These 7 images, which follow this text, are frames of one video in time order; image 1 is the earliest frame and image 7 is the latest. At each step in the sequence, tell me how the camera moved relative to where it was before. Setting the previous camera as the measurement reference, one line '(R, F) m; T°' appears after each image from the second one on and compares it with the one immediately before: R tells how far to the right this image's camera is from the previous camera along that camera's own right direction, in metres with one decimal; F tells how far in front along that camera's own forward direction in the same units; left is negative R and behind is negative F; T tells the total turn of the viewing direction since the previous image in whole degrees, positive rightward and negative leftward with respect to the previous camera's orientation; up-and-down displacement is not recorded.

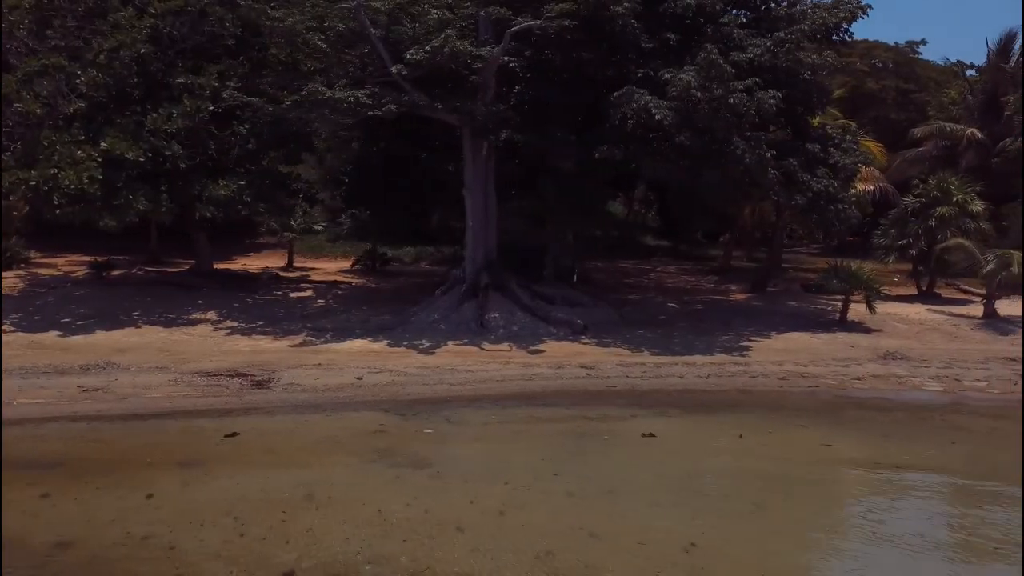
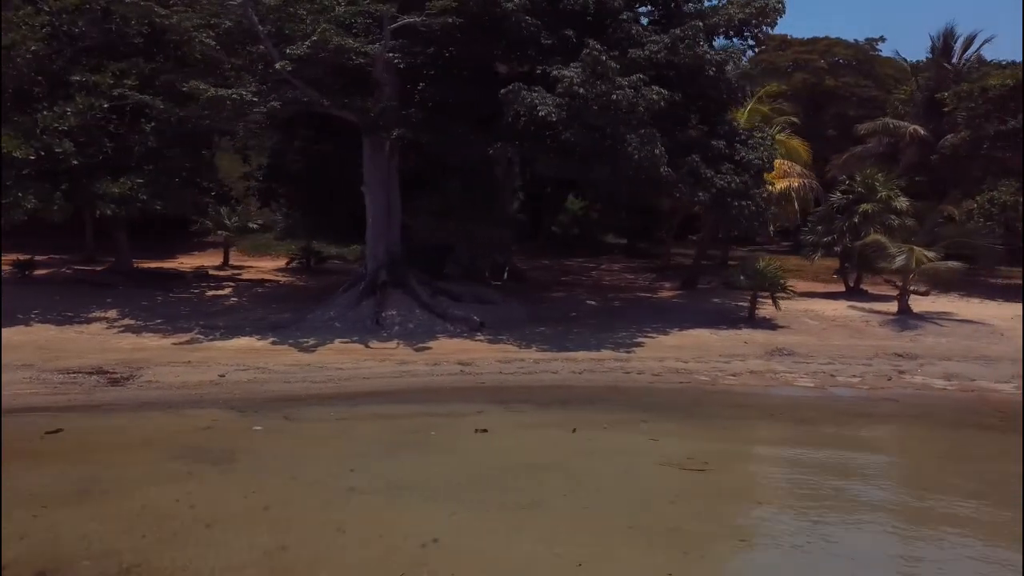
(+1.6, 0.0) m; 0°
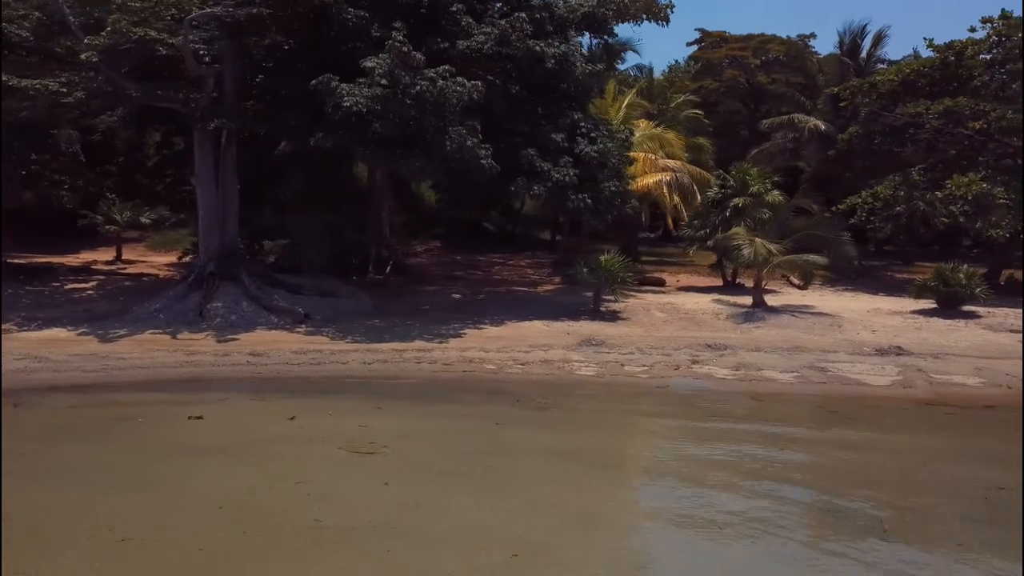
(+2.8, 0.0) m; 0°
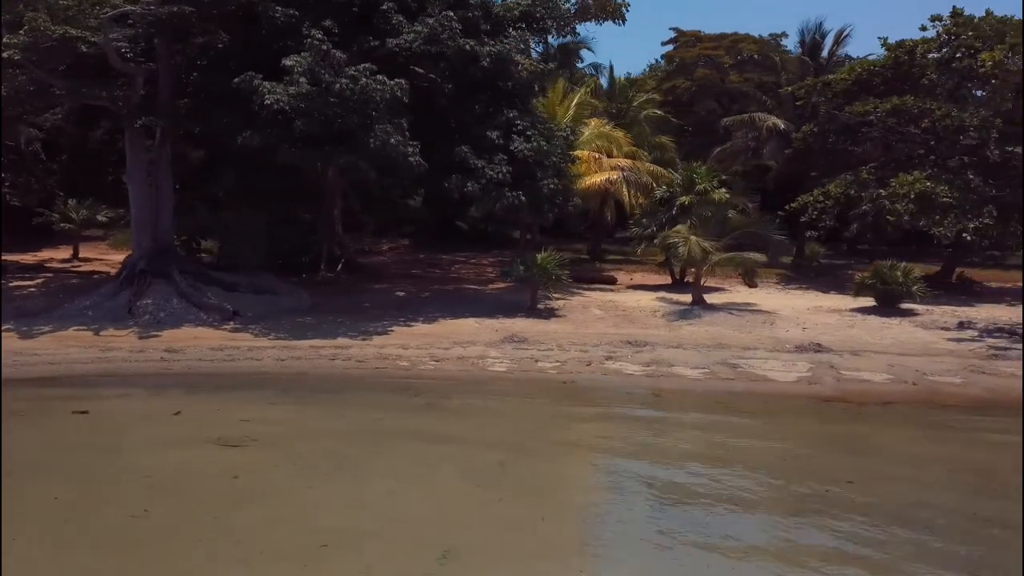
(+1.2, -0.1) m; 0°
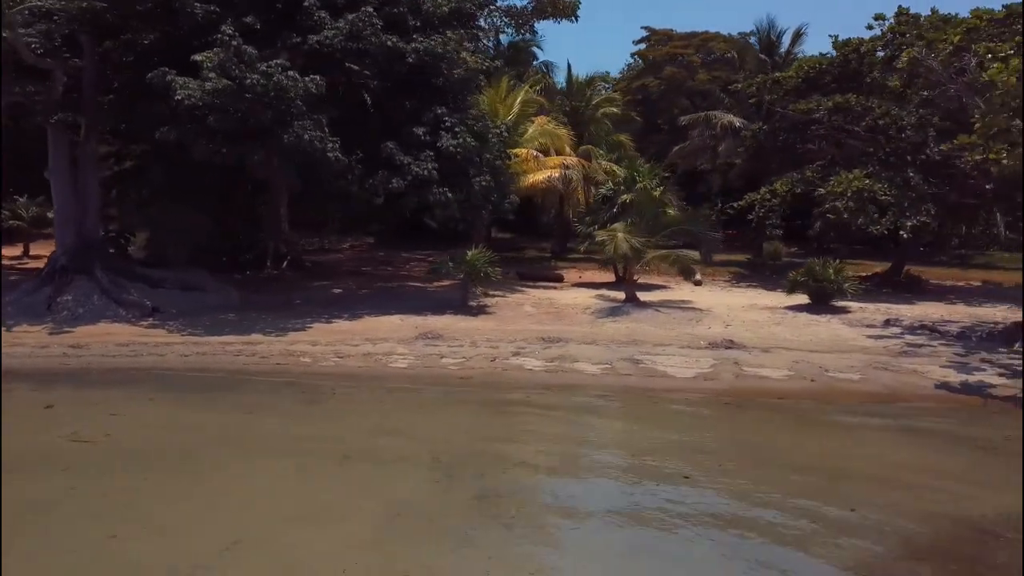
(+1.3, 0.0) m; 0°
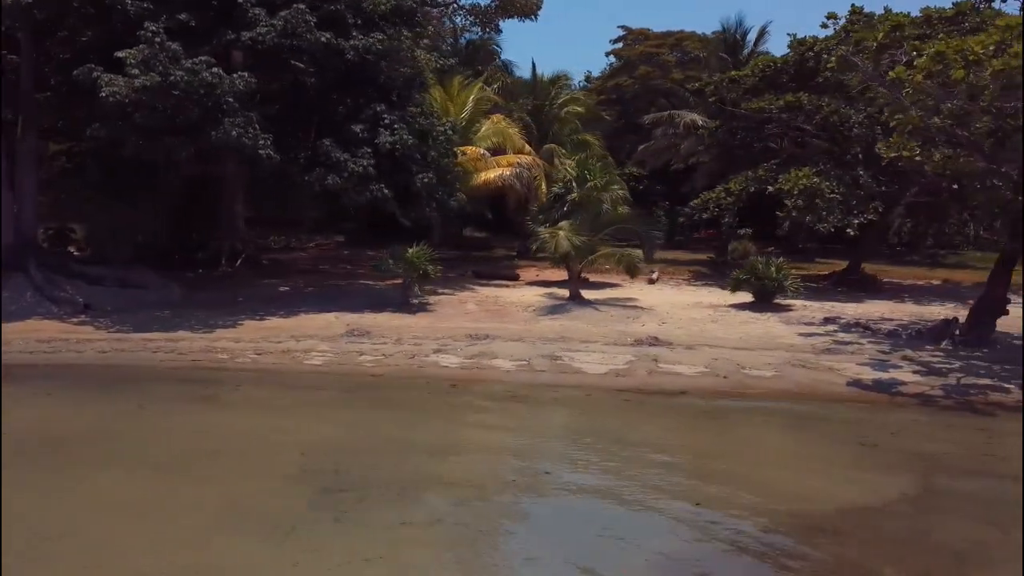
(+1.1, 0.0) m; 0°
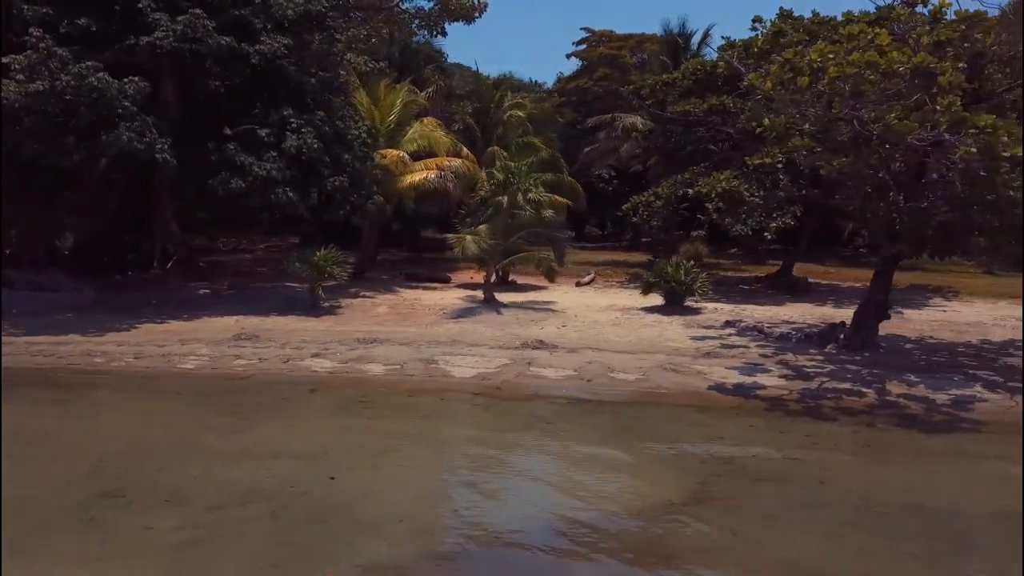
(+1.7, -0.1) m; 0°
